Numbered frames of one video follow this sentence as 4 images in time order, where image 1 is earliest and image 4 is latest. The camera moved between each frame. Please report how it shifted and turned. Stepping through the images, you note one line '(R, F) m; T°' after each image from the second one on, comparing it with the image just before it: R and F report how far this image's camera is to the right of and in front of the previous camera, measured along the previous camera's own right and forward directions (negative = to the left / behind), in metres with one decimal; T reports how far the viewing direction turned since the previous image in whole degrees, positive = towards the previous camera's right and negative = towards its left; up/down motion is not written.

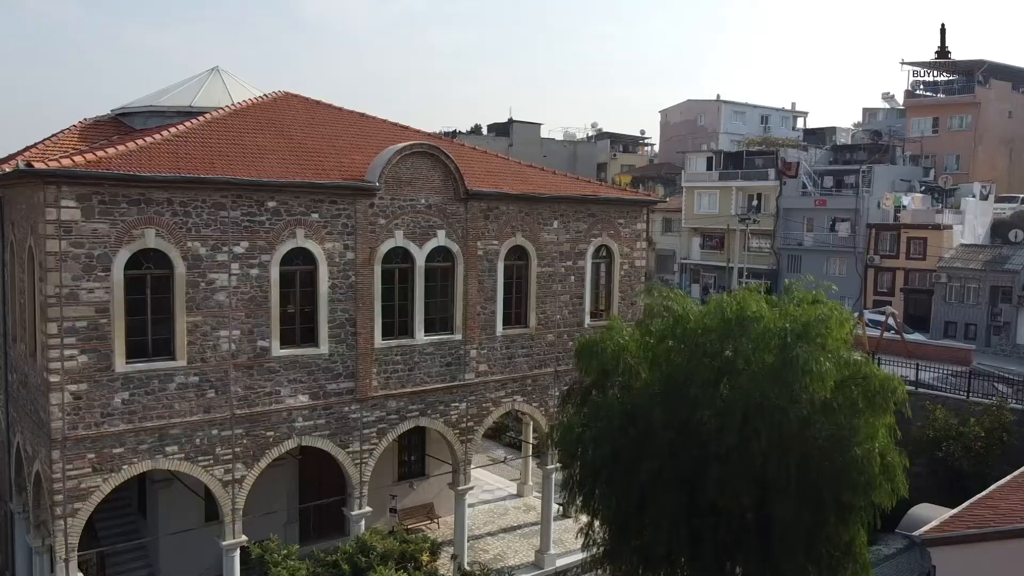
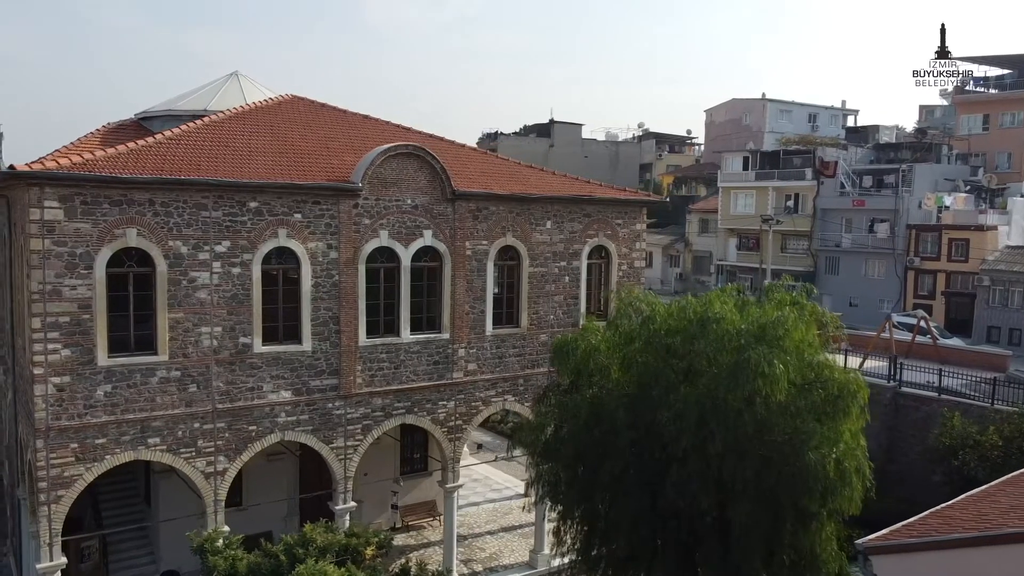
(+1.4, 0.0) m; -4°
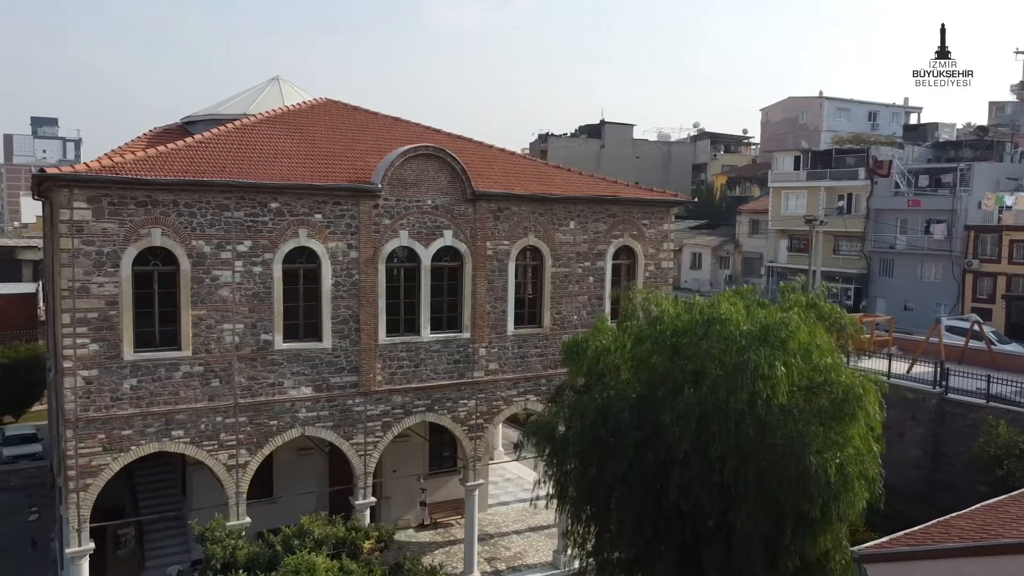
(+0.8, 0.0) m; -4°
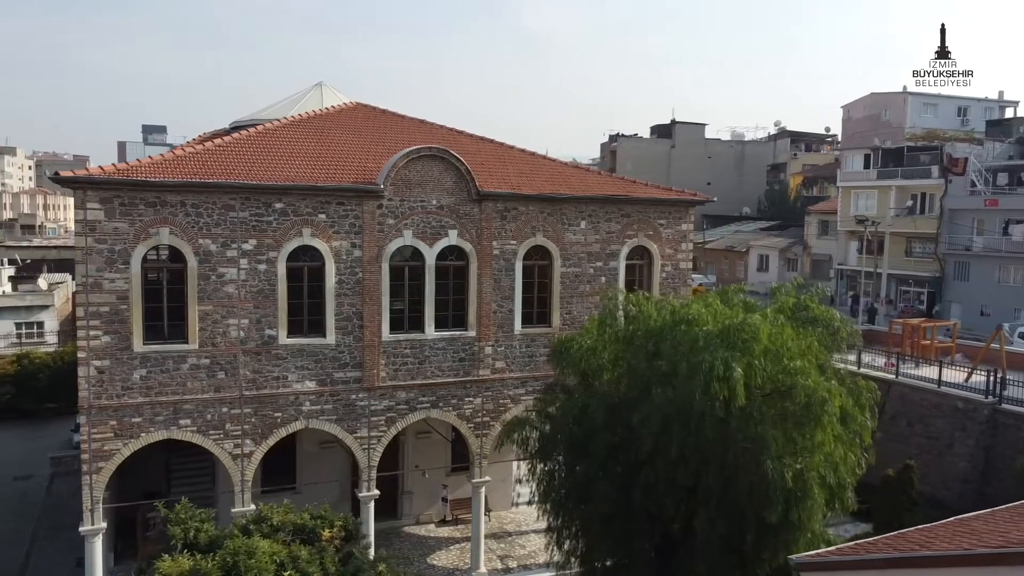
(+1.7, 0.0) m; -6°
